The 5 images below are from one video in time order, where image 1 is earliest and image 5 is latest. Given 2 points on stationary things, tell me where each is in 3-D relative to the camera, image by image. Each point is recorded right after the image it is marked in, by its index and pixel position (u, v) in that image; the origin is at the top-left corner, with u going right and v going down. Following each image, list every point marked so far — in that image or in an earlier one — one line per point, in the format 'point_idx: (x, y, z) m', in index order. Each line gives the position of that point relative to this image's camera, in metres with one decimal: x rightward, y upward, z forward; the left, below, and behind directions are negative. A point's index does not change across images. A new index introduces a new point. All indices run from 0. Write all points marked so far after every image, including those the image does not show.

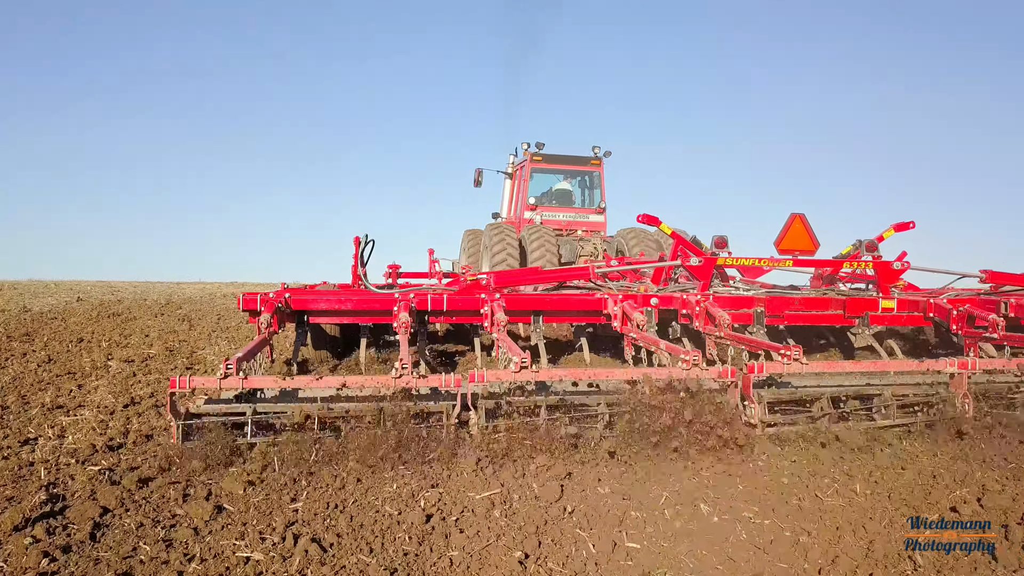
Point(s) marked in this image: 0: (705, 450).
0: (+1.2, -1.0, +4.1) m
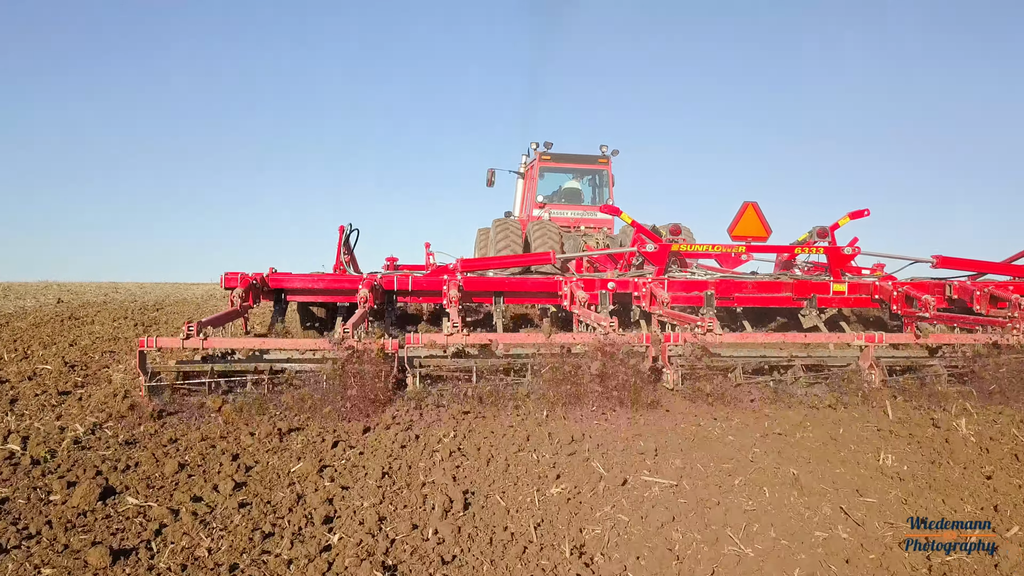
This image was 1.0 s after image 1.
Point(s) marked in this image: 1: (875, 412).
0: (+0.8, -0.9, +4.4) m
1: (+2.5, -0.8, +4.4) m
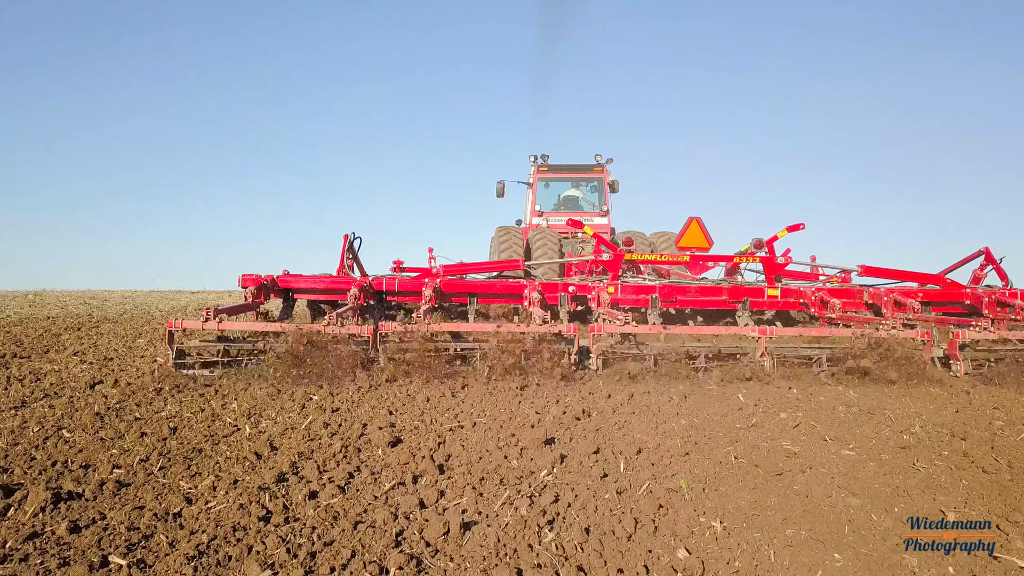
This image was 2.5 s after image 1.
0: (+0.4, -0.9, +5.4) m
1: (+2.1, -0.9, +5.4) m
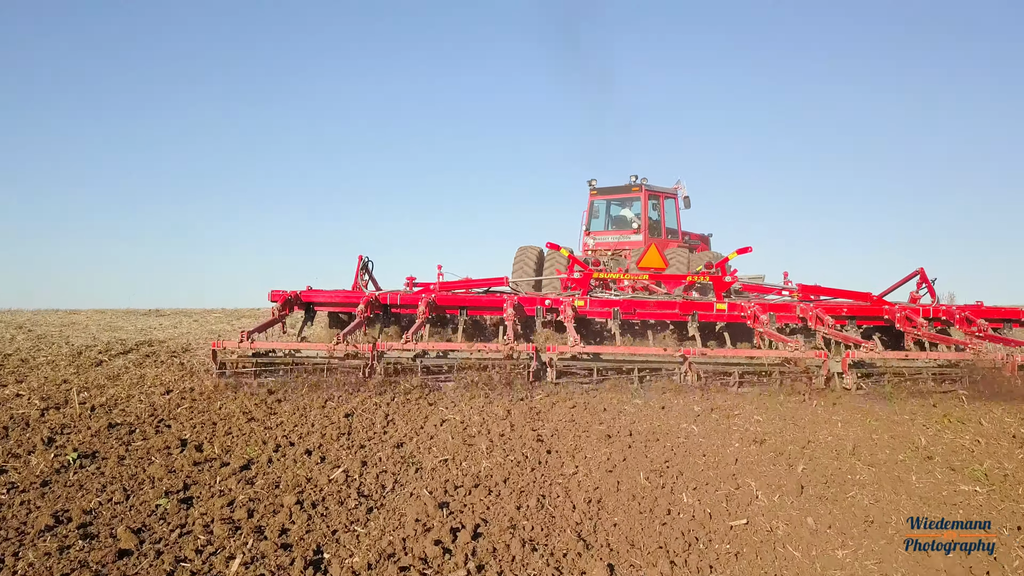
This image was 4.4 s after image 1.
0: (+0.1, -1.1, +6.7) m
1: (+1.8, -1.1, +6.6) m
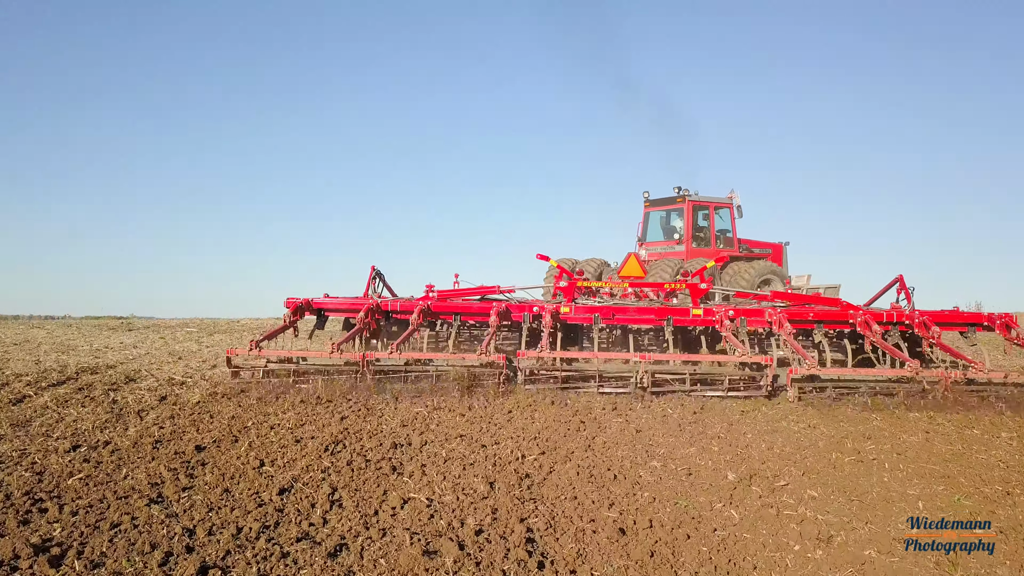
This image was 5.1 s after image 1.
0: (-0.1, -1.2, +7.3) m
1: (+1.6, -1.2, +7.1) m
